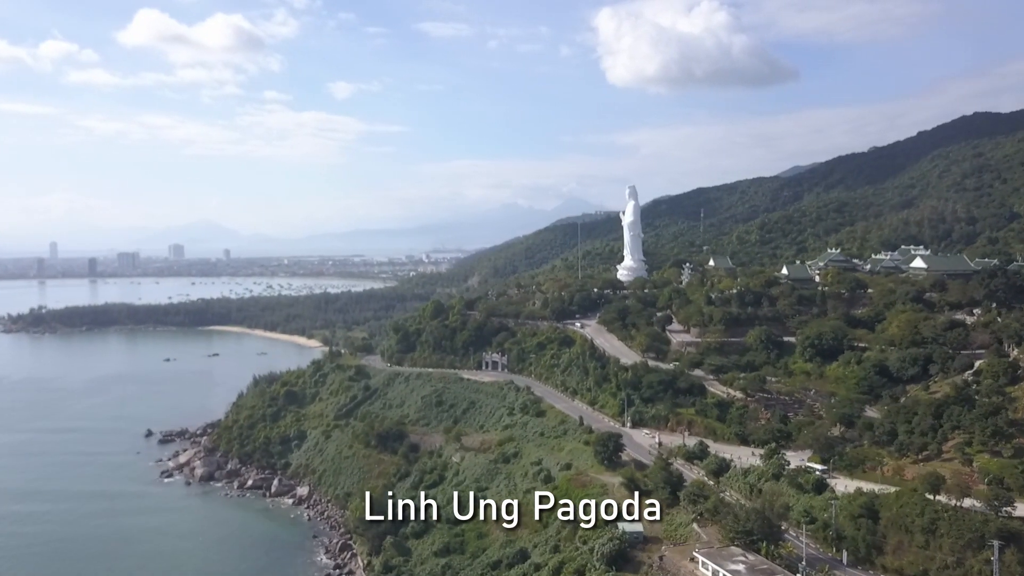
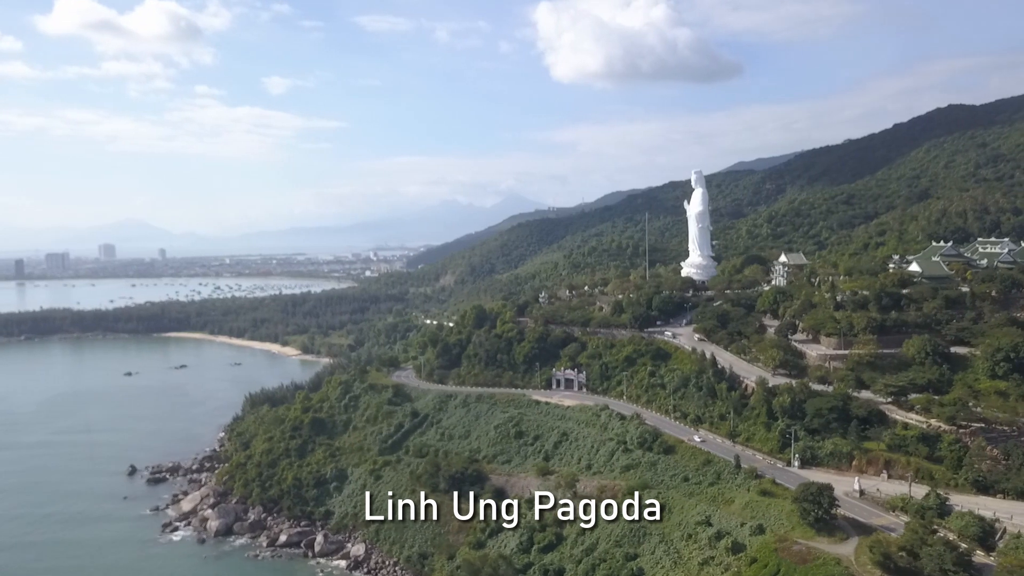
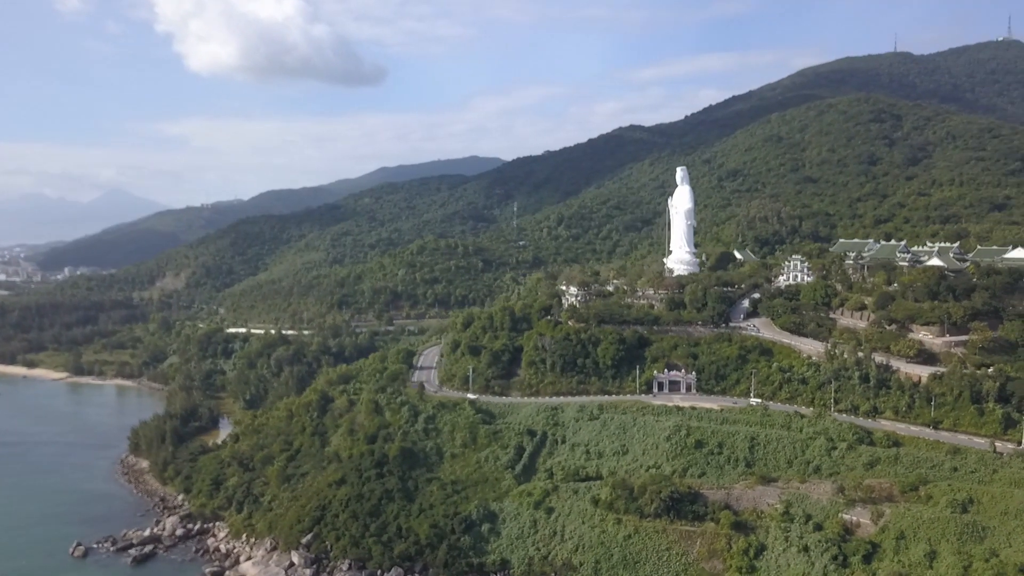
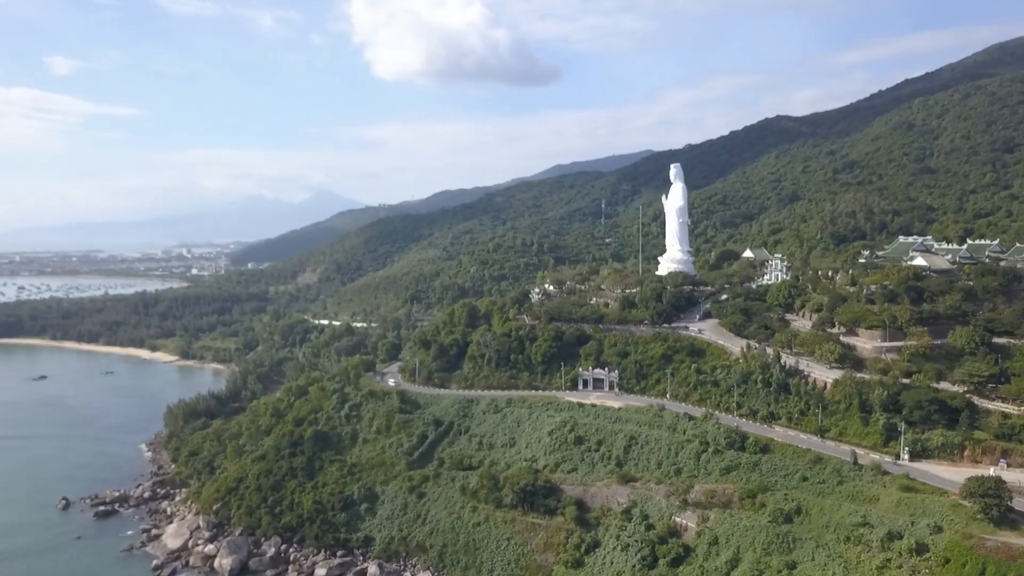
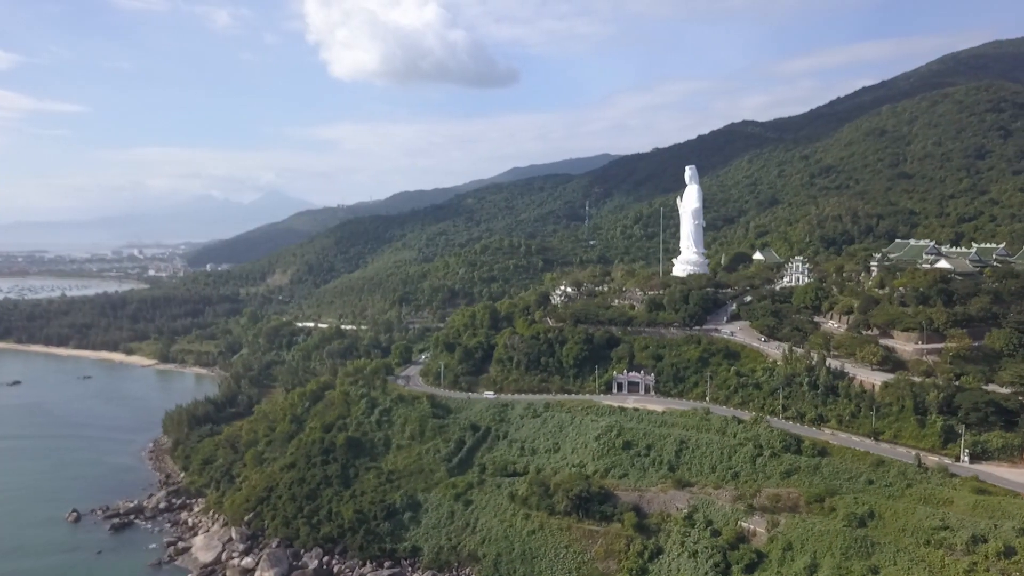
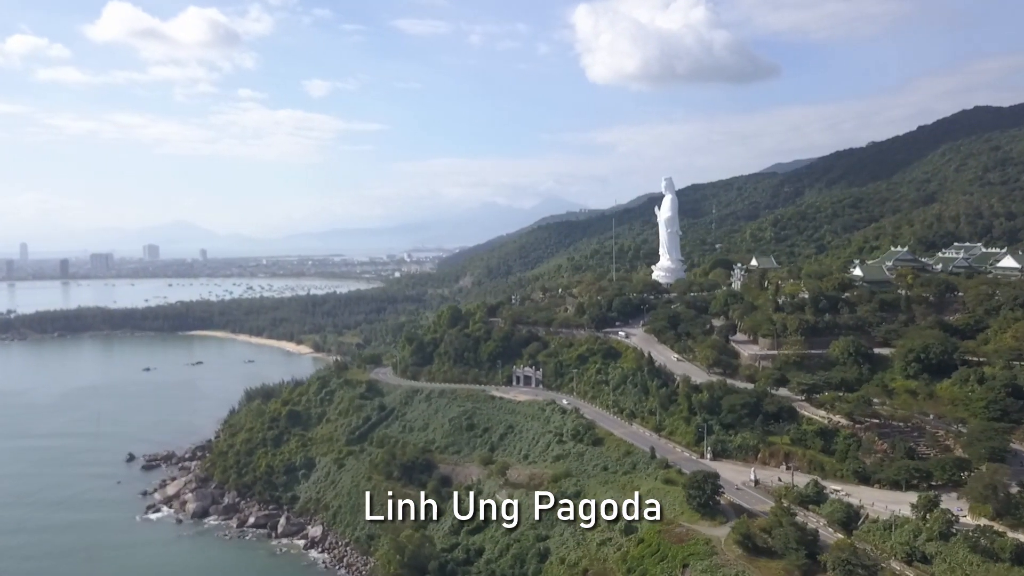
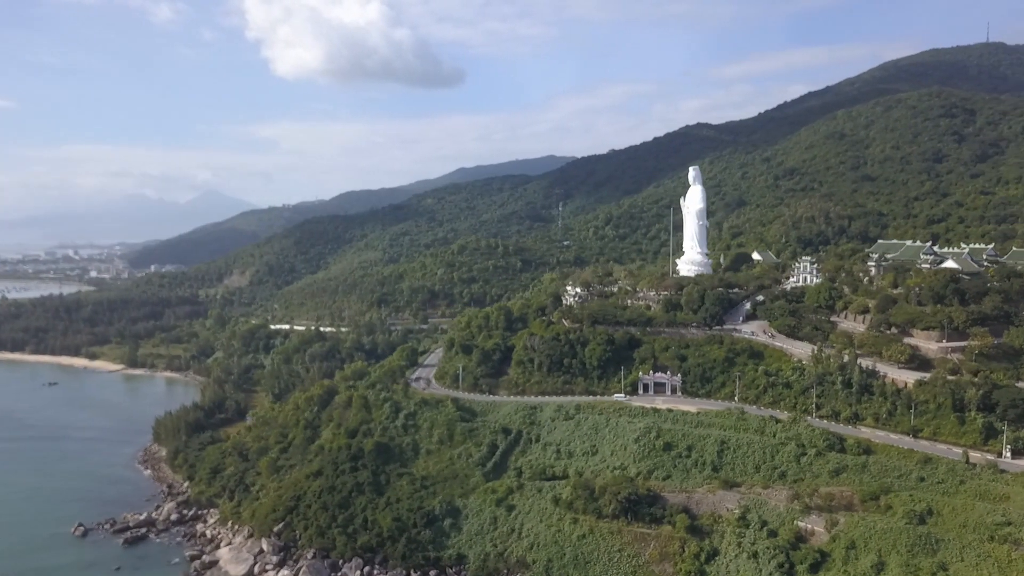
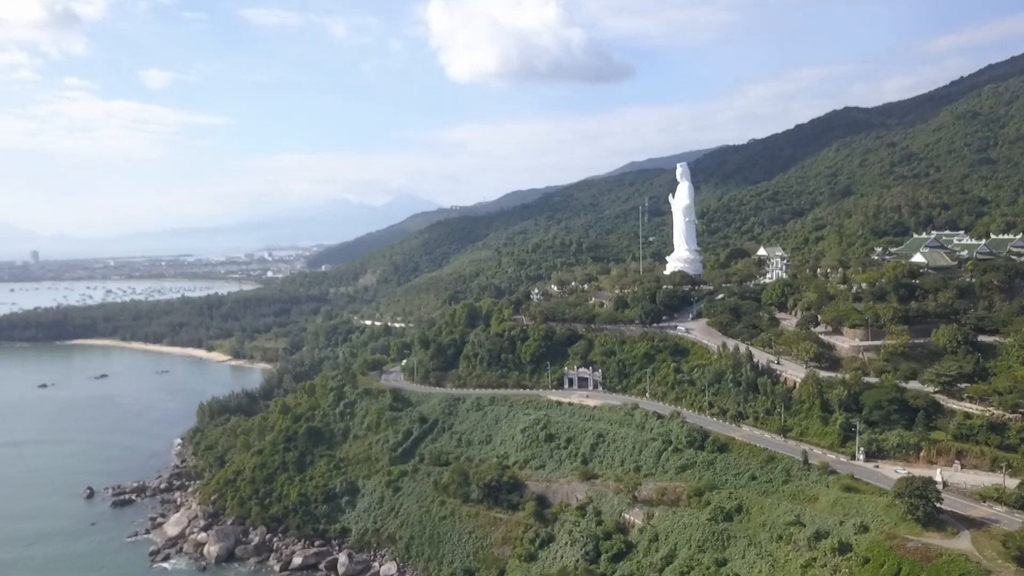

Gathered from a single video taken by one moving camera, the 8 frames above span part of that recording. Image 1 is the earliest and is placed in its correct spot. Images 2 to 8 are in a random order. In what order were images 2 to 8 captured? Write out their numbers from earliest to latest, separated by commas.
6, 2, 8, 4, 5, 7, 3
